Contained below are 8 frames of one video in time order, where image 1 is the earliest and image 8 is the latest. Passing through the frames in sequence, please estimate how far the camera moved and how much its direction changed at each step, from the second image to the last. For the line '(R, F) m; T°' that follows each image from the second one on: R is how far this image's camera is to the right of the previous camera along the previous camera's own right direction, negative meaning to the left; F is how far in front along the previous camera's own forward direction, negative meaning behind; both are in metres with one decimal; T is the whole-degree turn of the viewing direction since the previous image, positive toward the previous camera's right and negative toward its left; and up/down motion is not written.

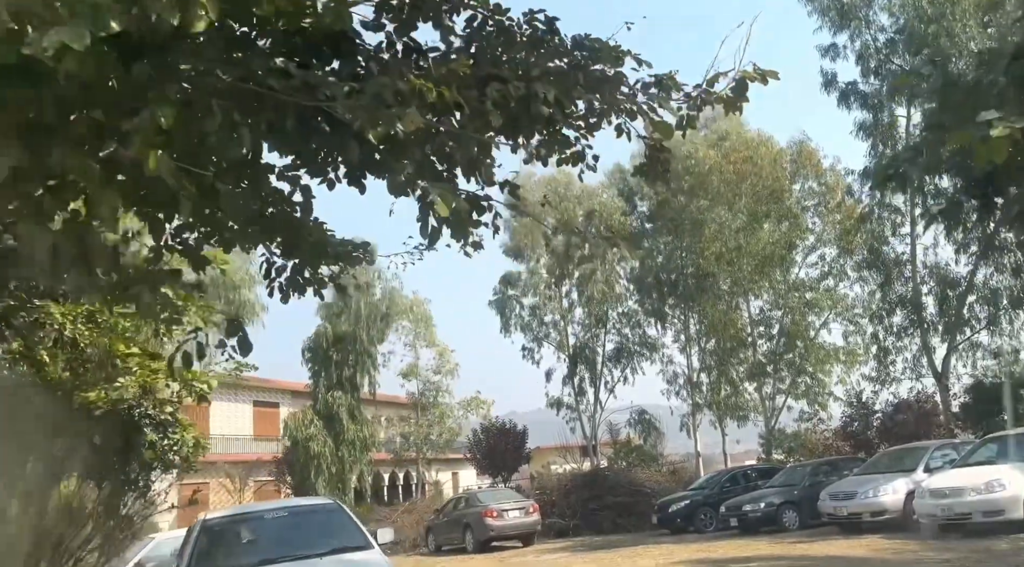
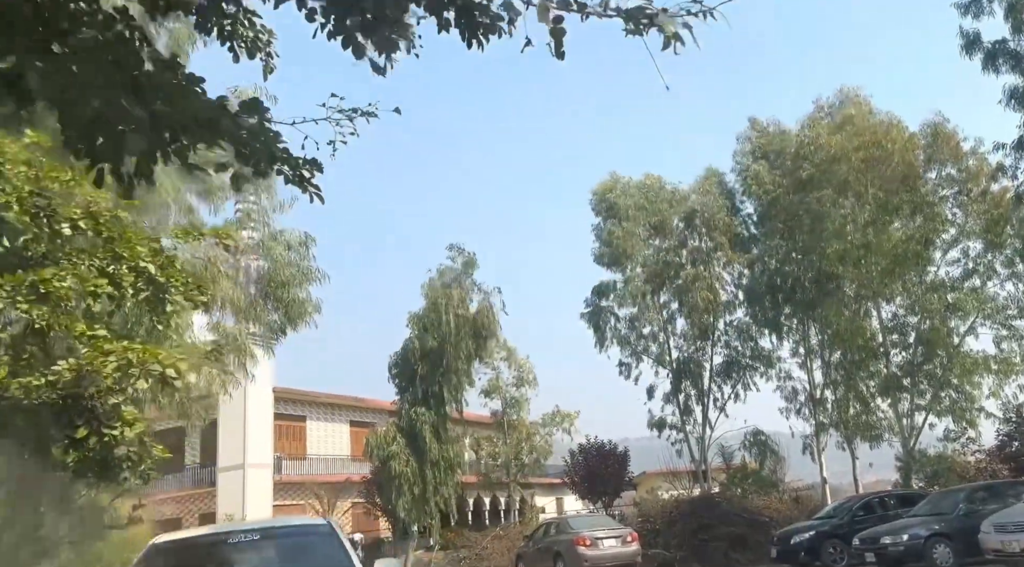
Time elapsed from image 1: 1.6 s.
(+0.5, +2.0) m; -7°
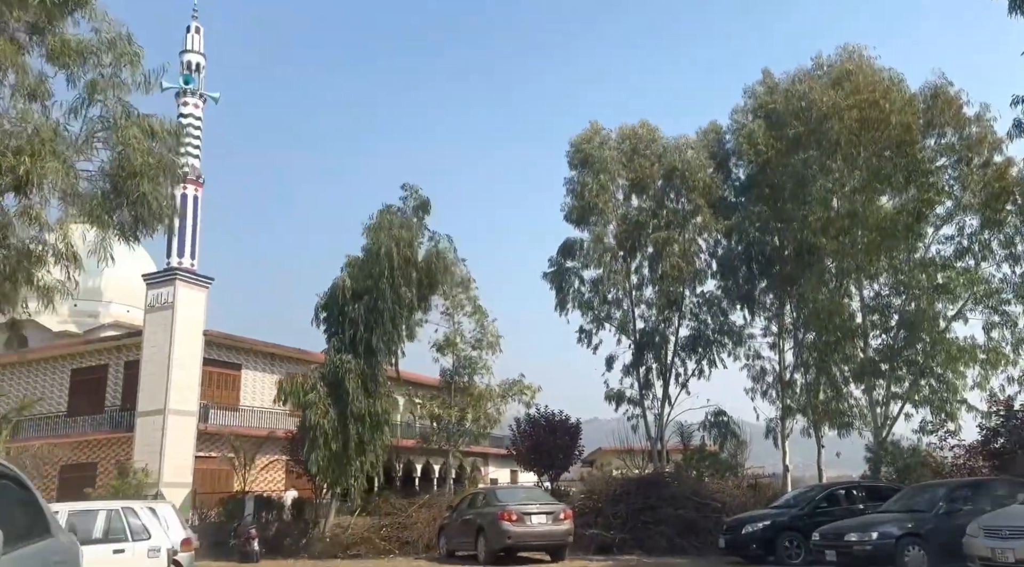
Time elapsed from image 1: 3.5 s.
(+0.9, +2.3) m; +1°
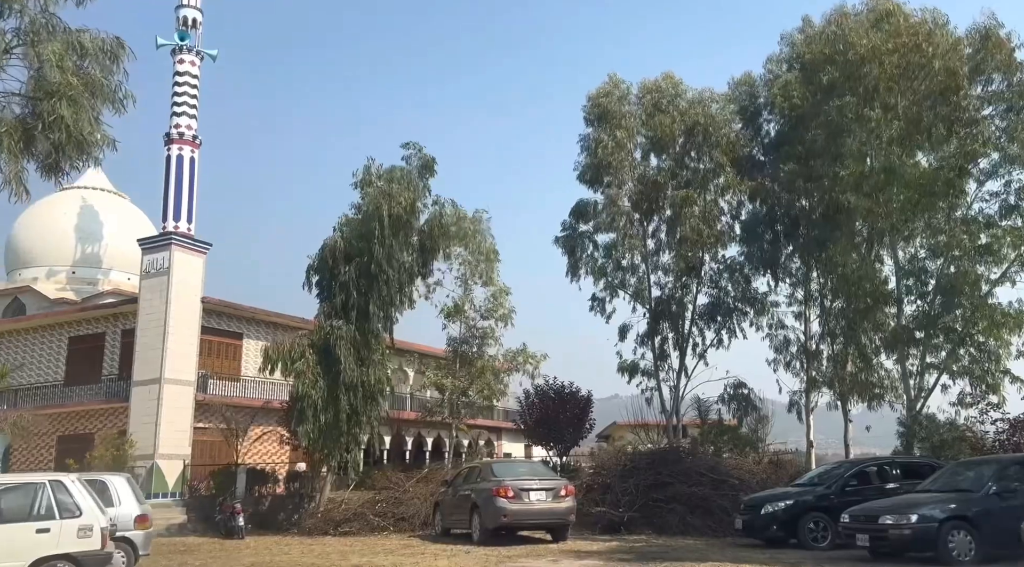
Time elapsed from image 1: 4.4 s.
(+0.4, +1.5) m; -1°
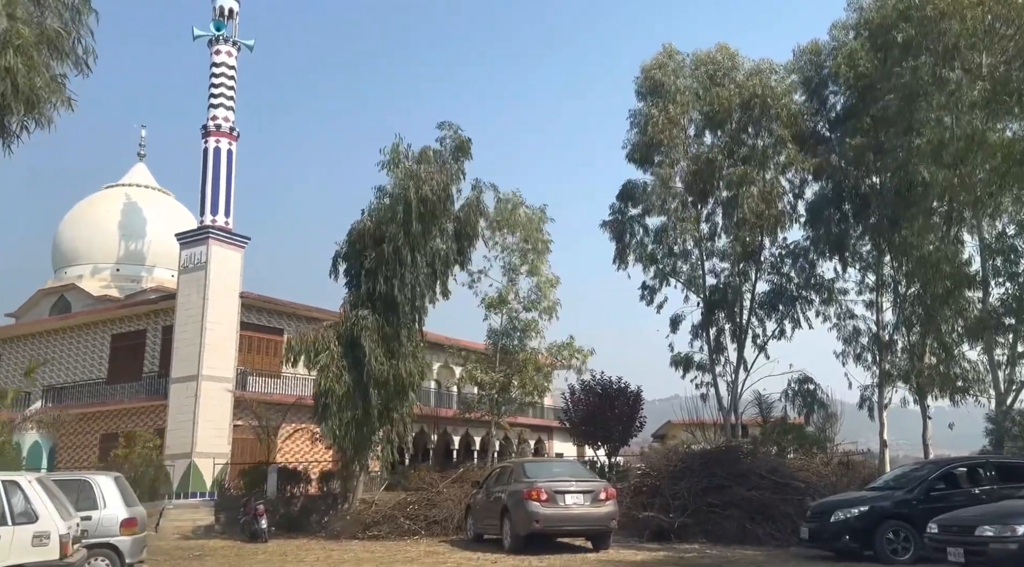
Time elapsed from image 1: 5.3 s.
(+0.4, +1.5) m; -4°
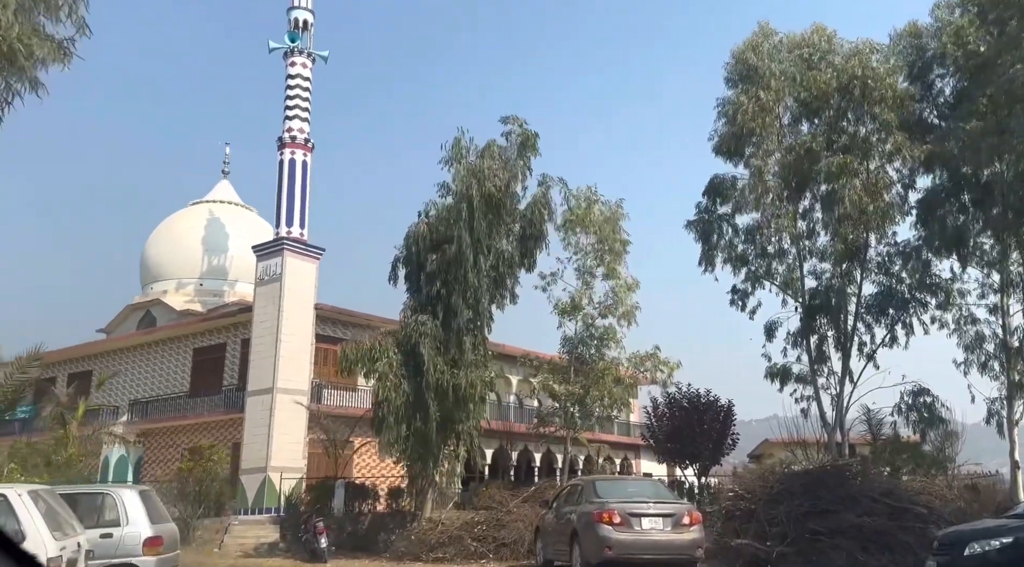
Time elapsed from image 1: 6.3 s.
(+0.3, +1.4) m; -6°
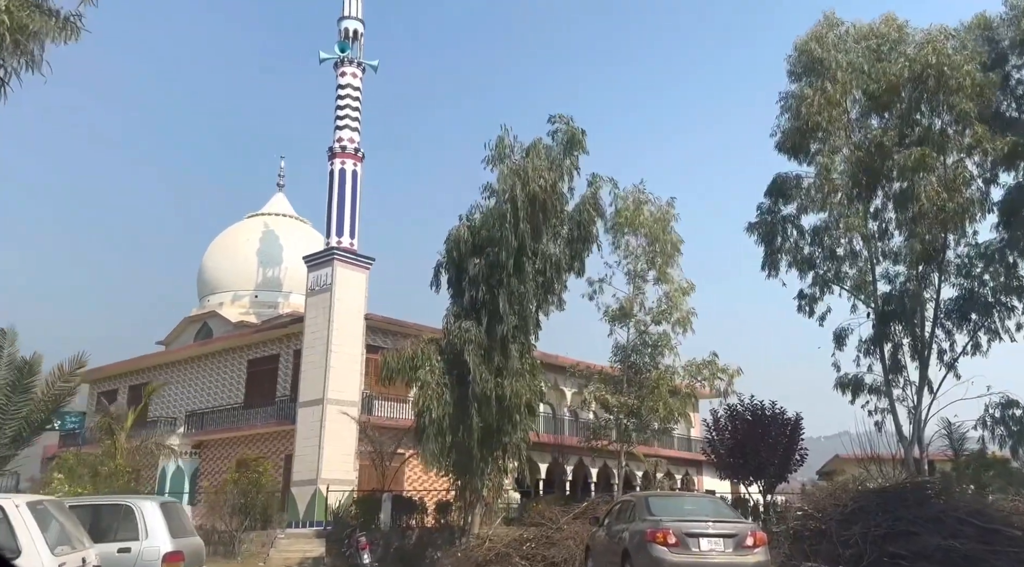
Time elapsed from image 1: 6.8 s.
(+0.2, +0.8) m; -4°
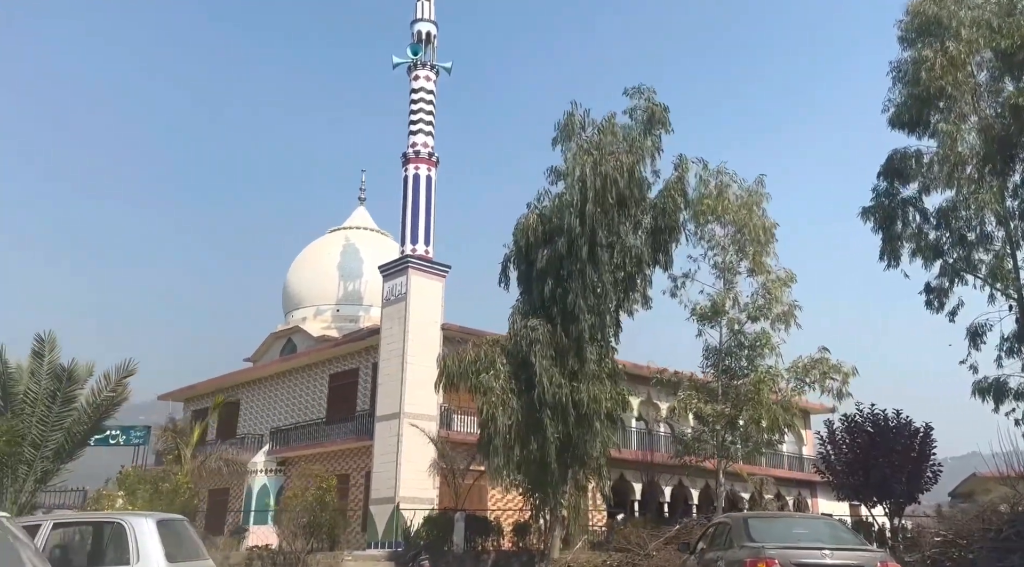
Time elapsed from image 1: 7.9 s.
(+0.4, +1.8) m; -7°
